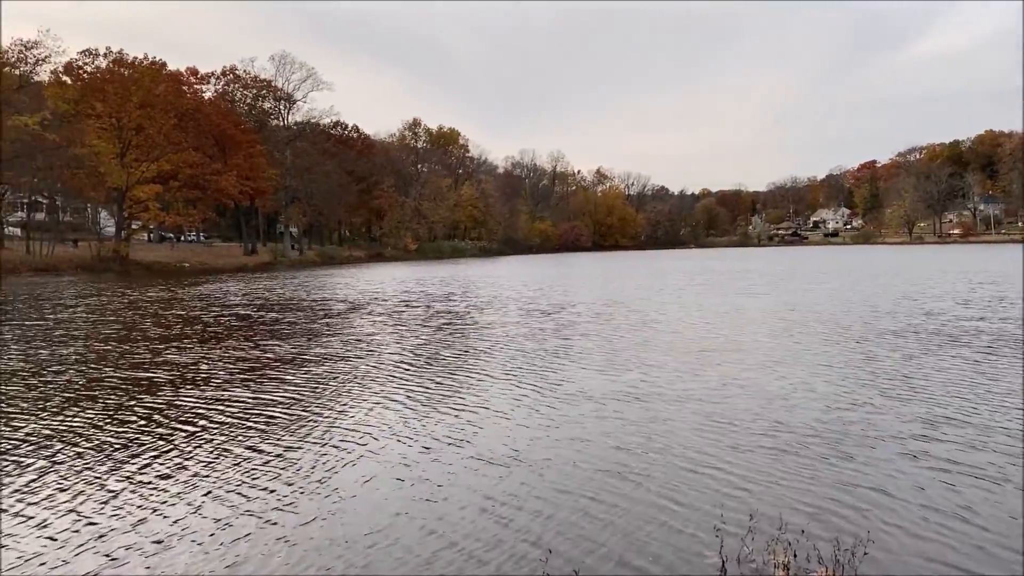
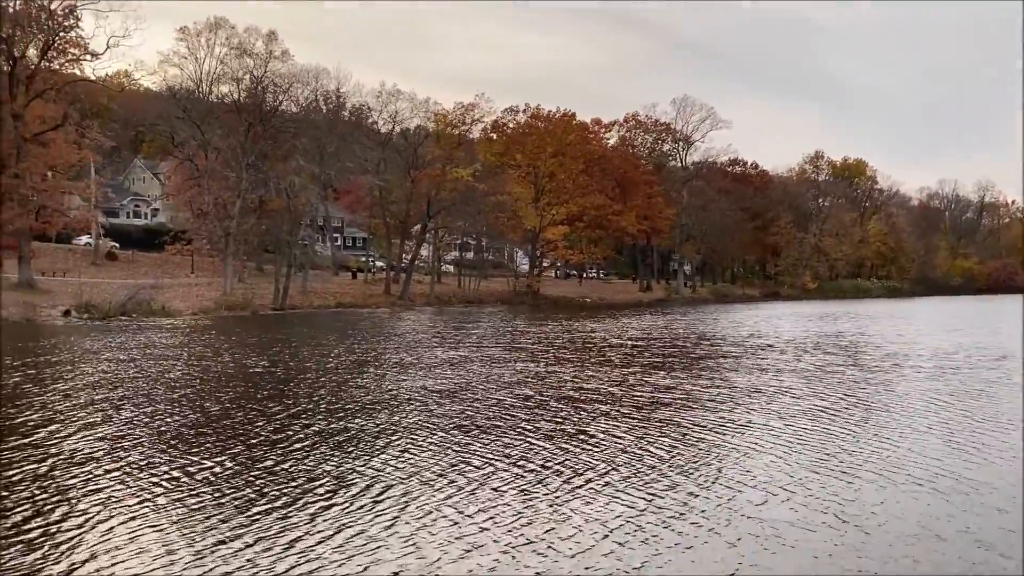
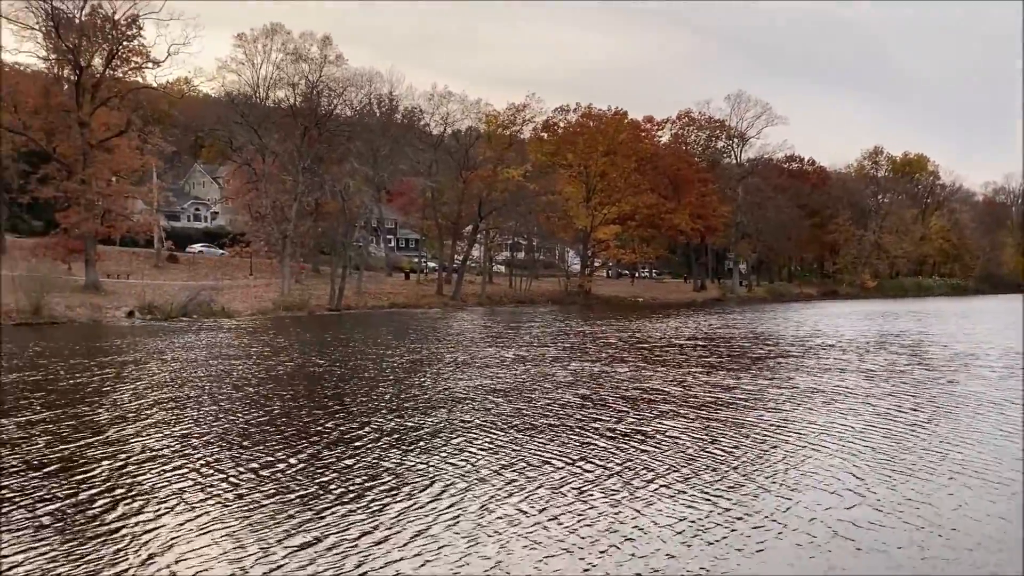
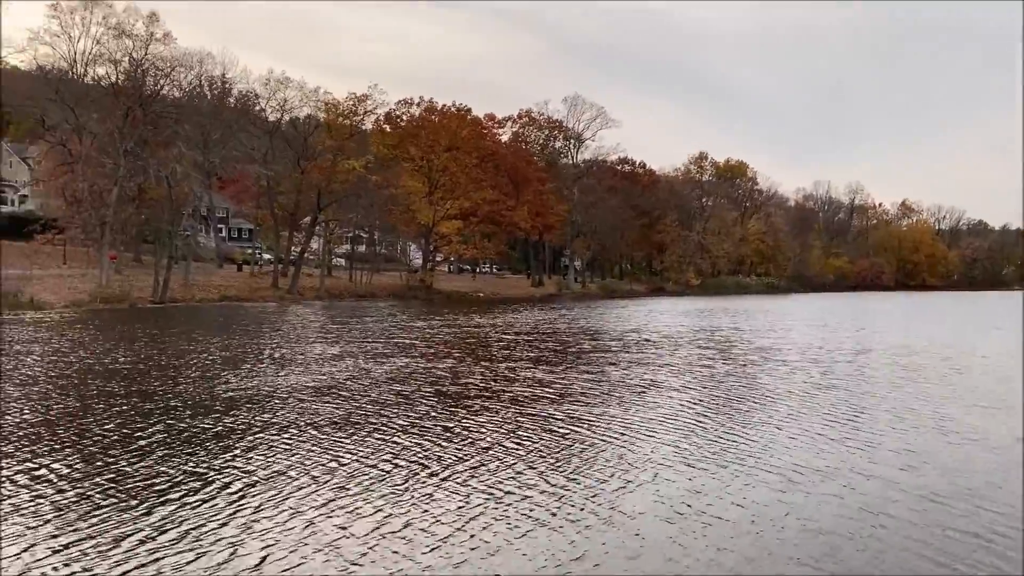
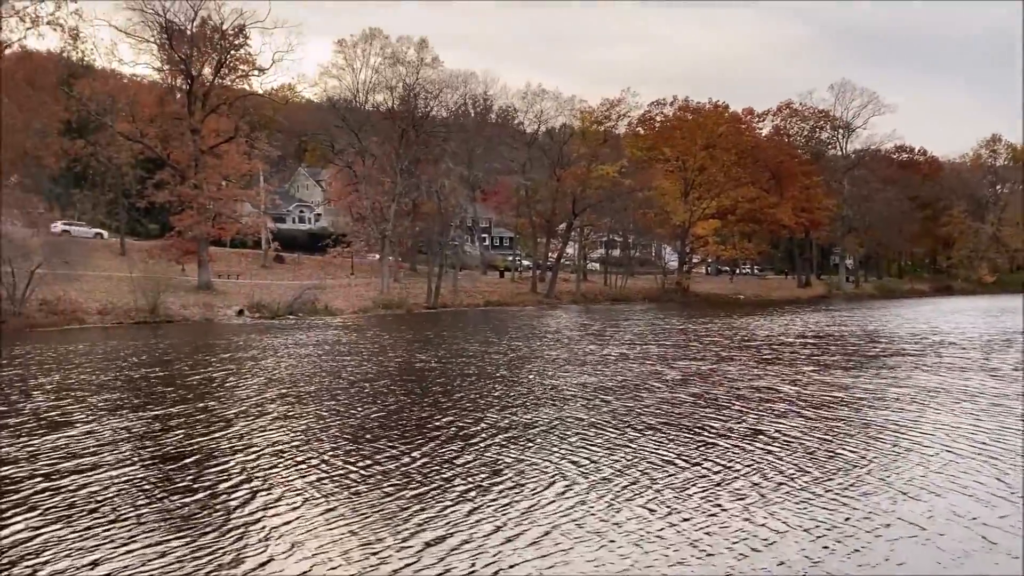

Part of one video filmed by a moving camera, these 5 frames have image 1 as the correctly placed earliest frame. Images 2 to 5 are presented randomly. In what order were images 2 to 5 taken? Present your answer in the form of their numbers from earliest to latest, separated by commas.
4, 2, 3, 5
